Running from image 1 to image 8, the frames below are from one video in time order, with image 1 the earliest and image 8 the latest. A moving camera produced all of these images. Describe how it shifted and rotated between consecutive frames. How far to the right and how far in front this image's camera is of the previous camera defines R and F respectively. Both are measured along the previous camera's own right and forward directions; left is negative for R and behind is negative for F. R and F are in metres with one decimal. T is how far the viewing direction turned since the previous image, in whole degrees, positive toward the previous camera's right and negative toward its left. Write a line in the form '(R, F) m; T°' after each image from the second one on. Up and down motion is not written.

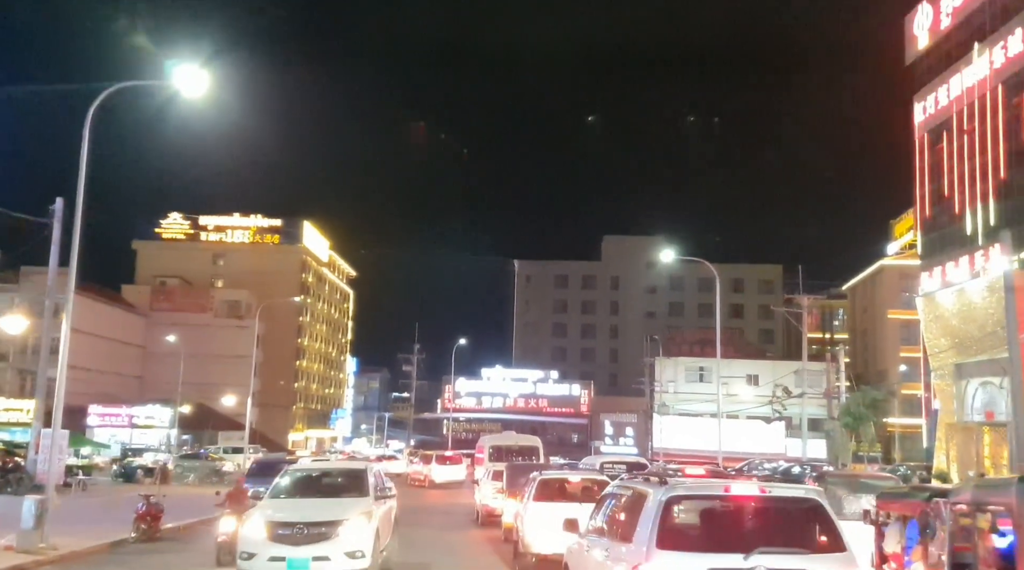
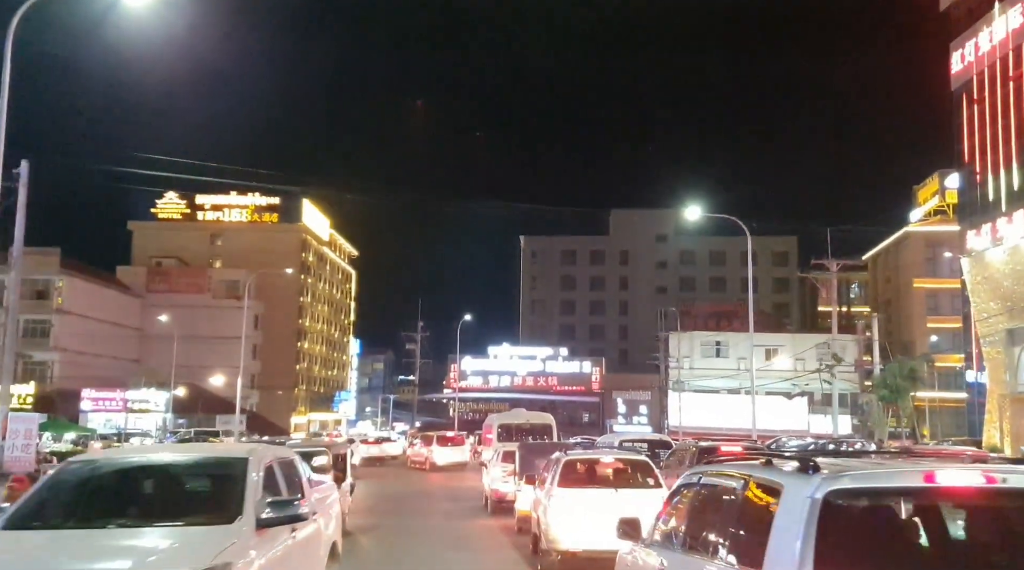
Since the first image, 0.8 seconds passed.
(-0.1, +2.9) m; 0°
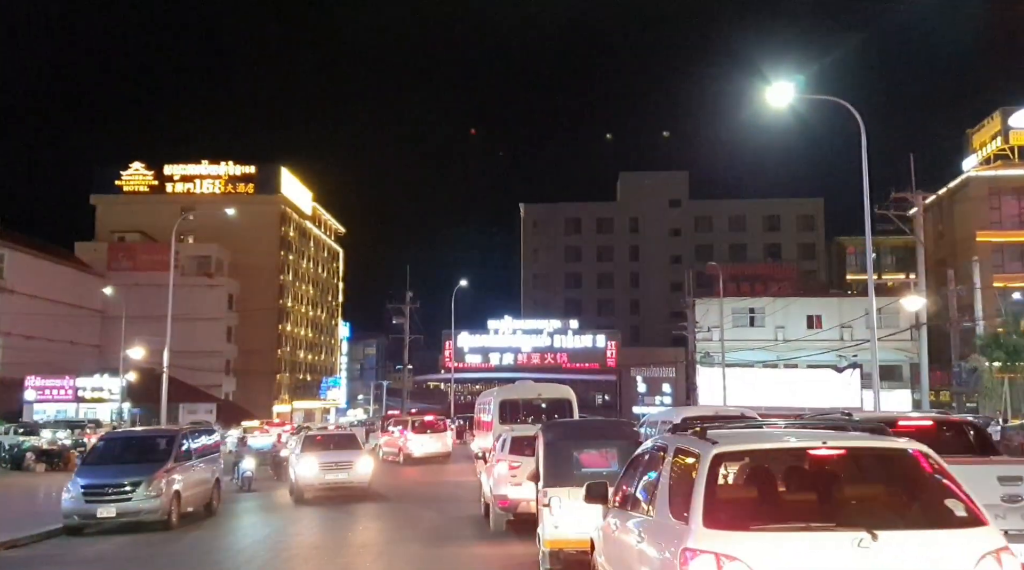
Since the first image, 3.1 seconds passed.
(-0.3, +8.5) m; 0°
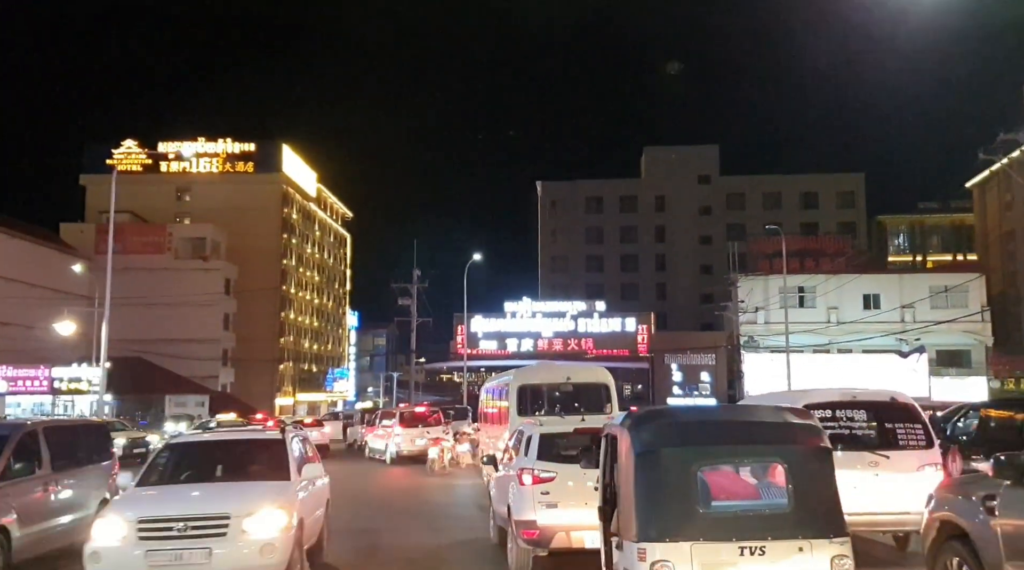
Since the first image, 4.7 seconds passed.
(-0.3, +6.0) m; -1°
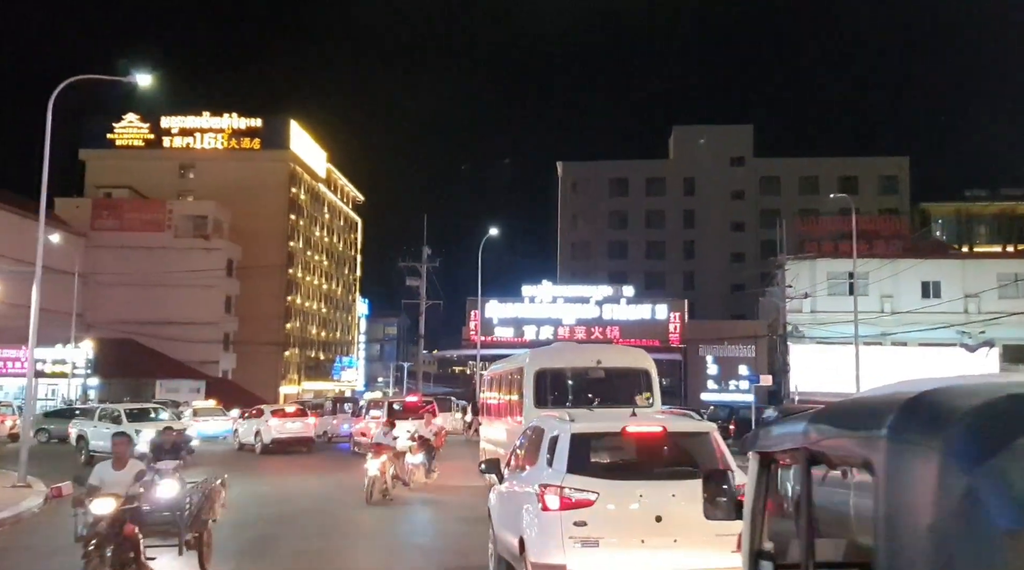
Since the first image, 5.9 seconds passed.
(-0.2, +4.5) m; -1°
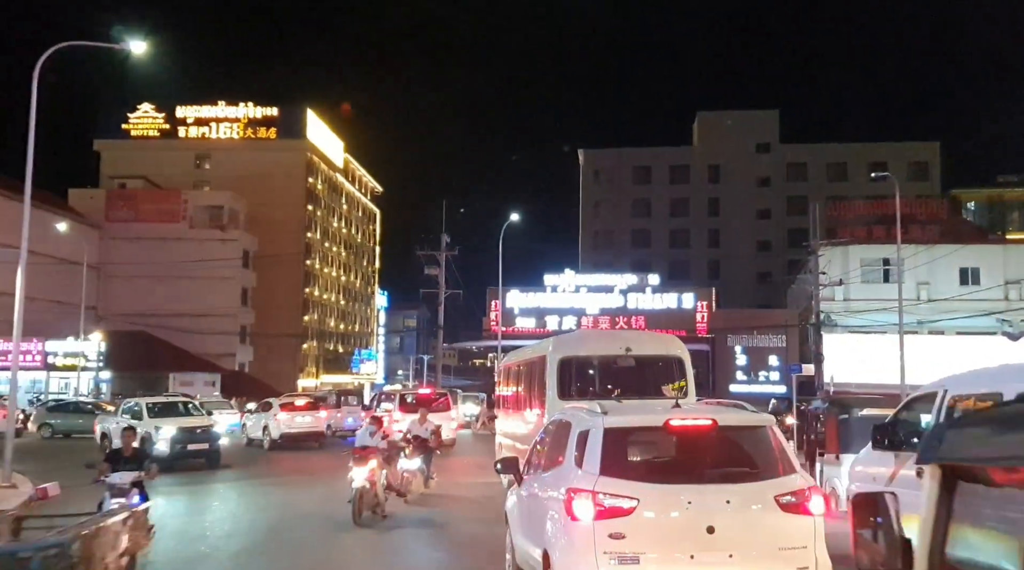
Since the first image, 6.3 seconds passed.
(-0.1, +1.5) m; -1°
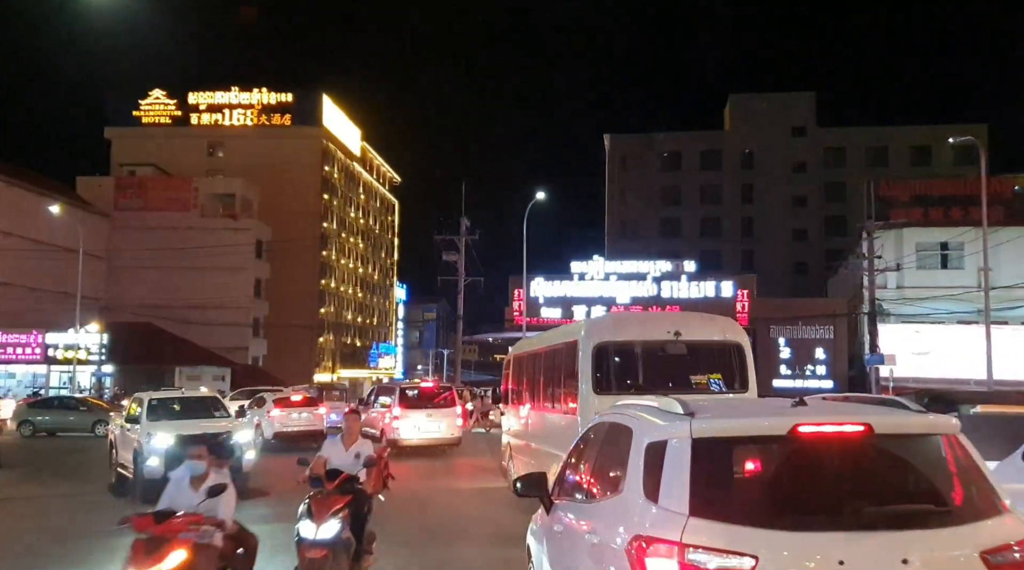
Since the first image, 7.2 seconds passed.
(-0.2, +3.1) m; -1°
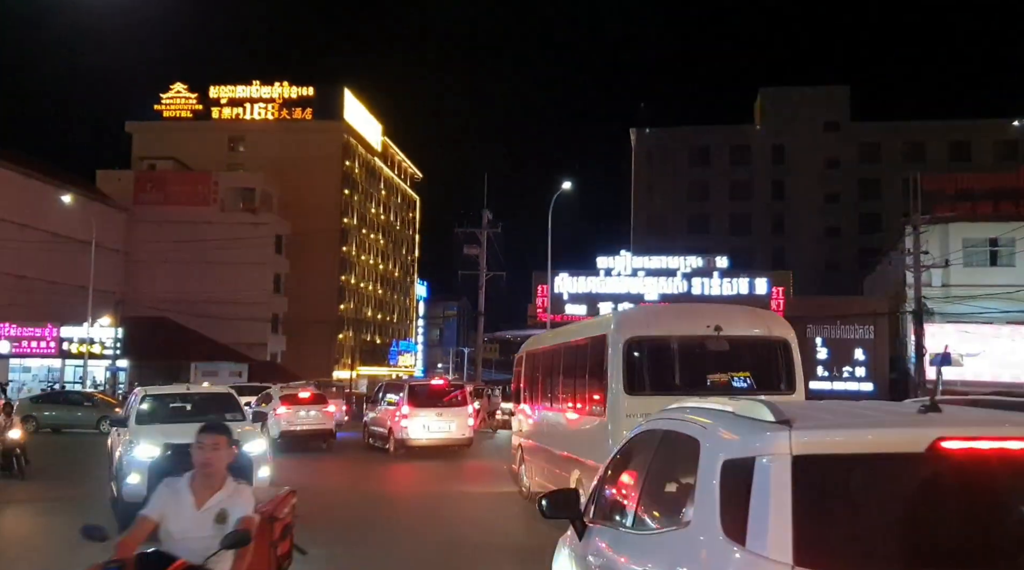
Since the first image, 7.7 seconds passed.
(-0.1, +1.6) m; -1°
